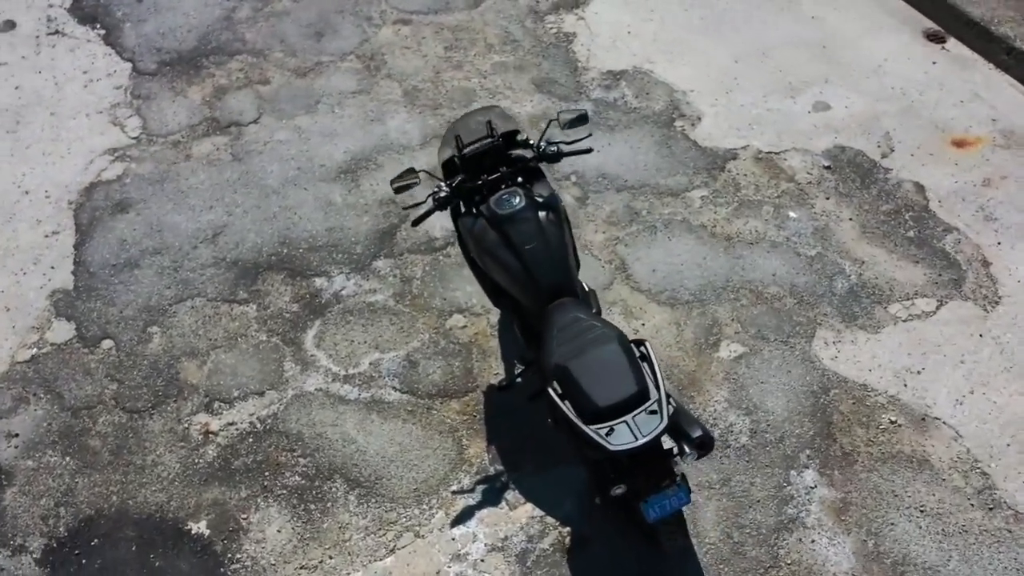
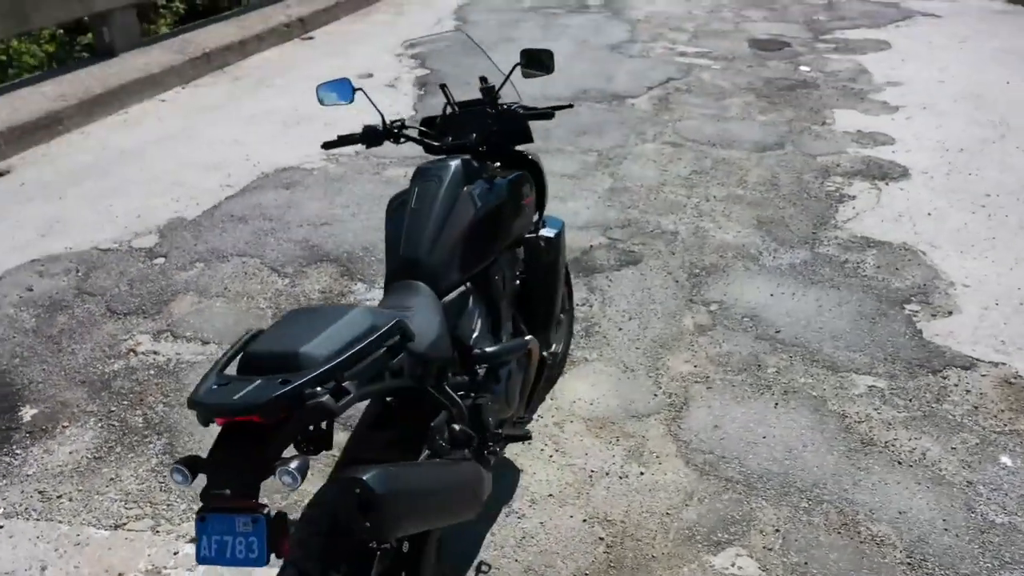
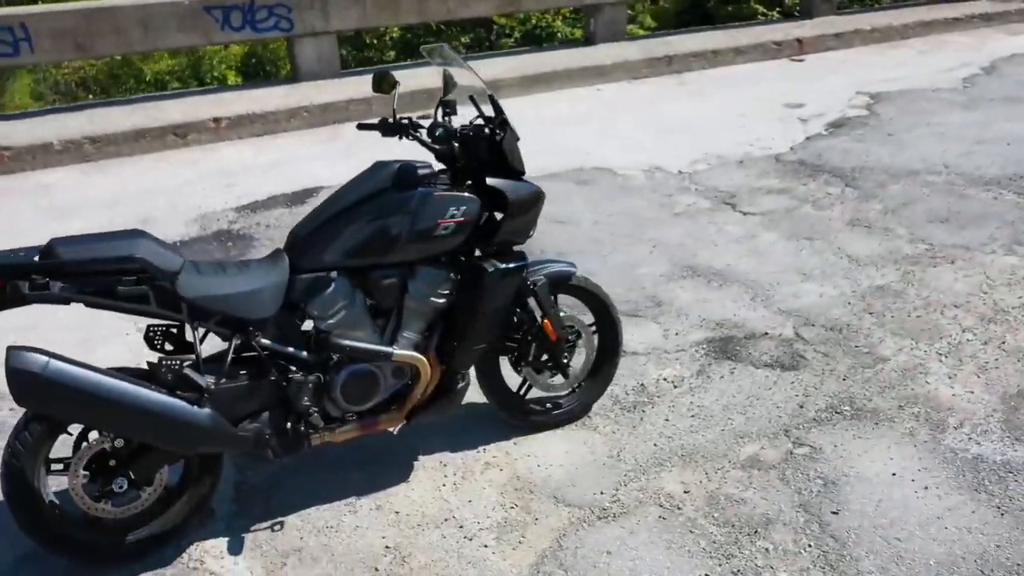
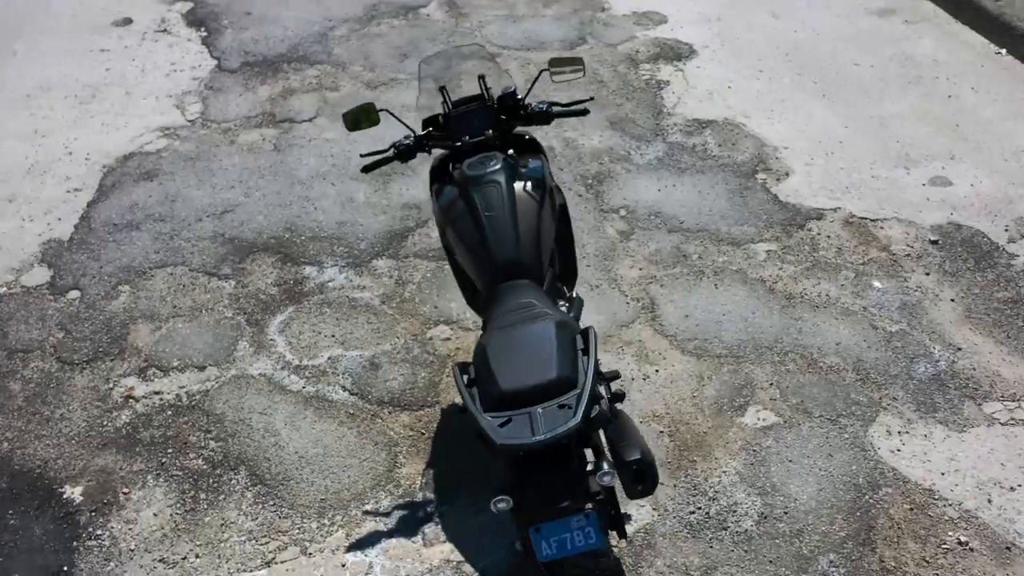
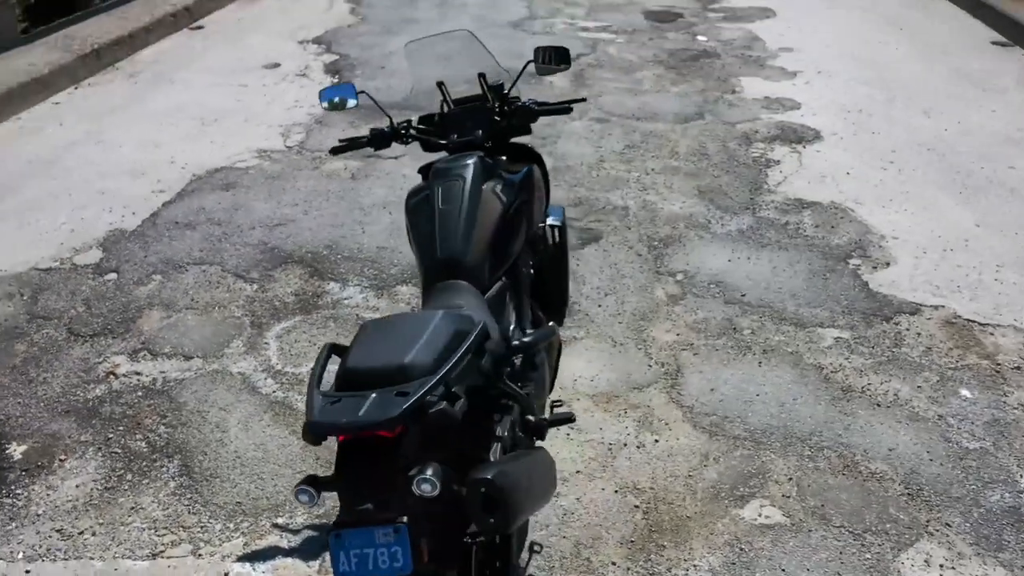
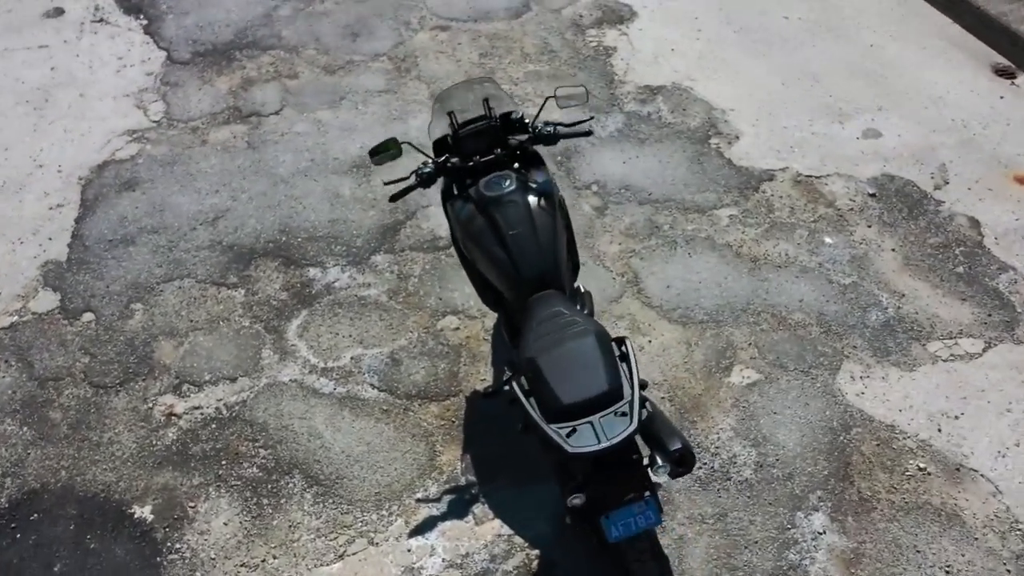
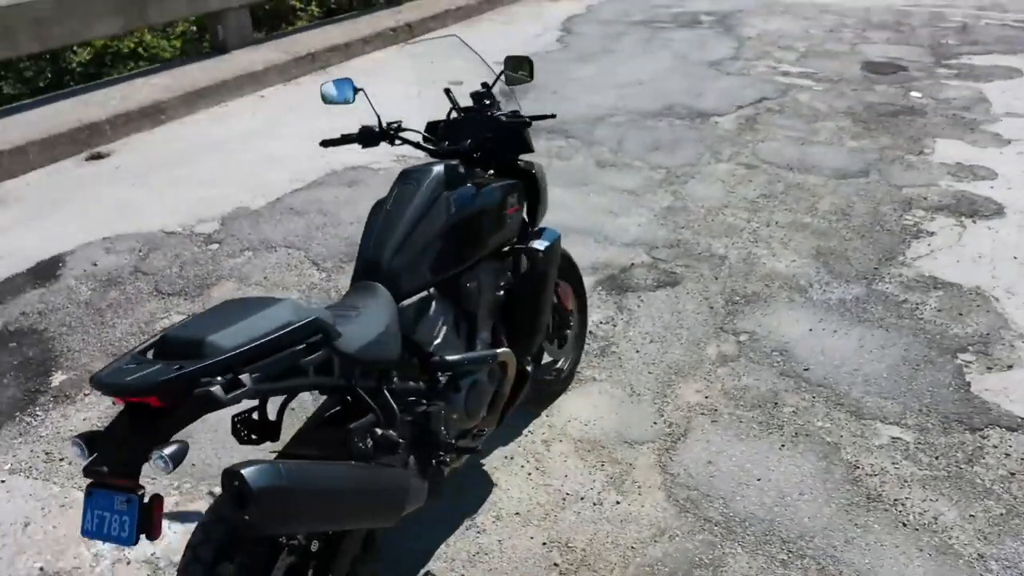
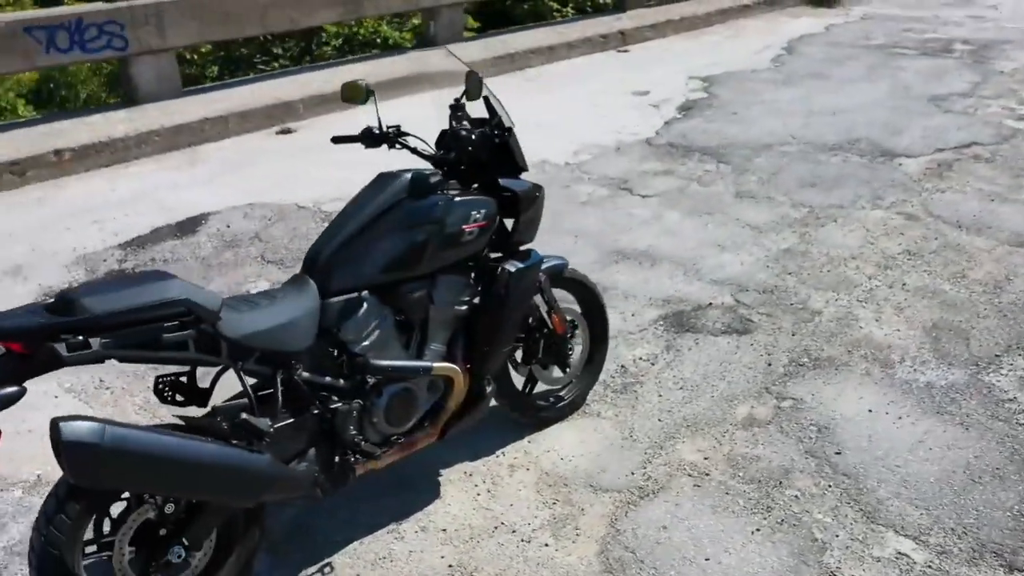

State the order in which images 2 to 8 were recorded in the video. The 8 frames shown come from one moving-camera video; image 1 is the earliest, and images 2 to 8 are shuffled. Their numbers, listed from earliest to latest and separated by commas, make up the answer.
6, 4, 5, 2, 7, 8, 3
